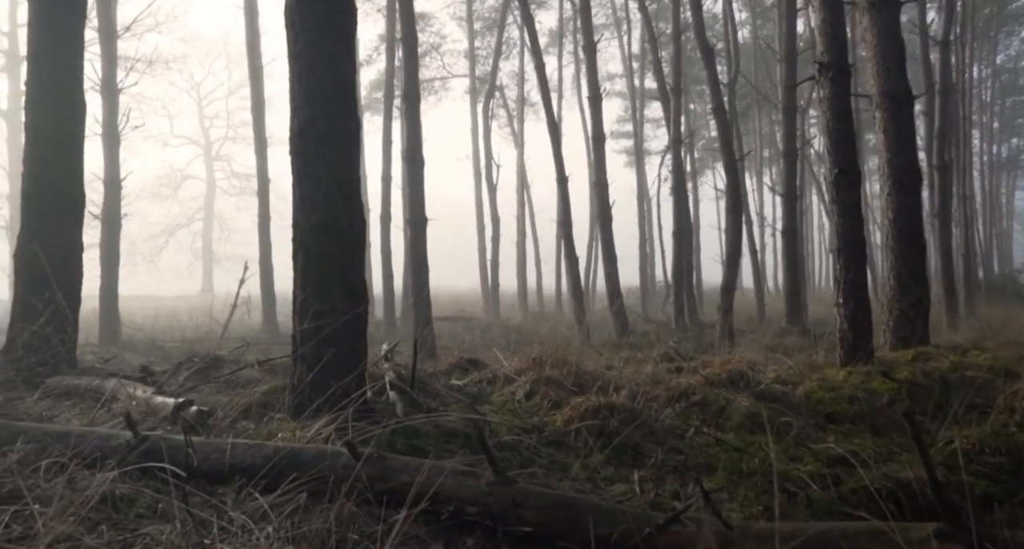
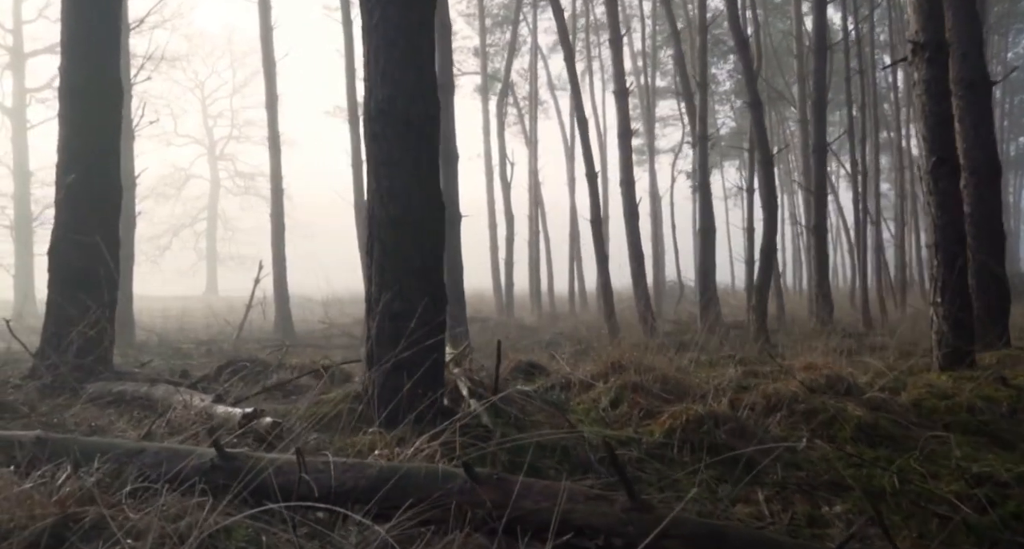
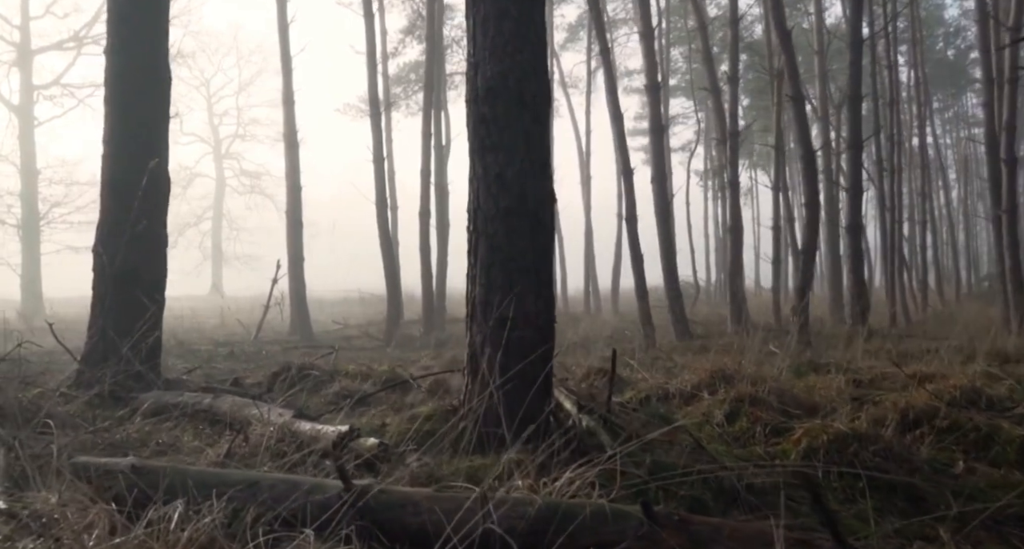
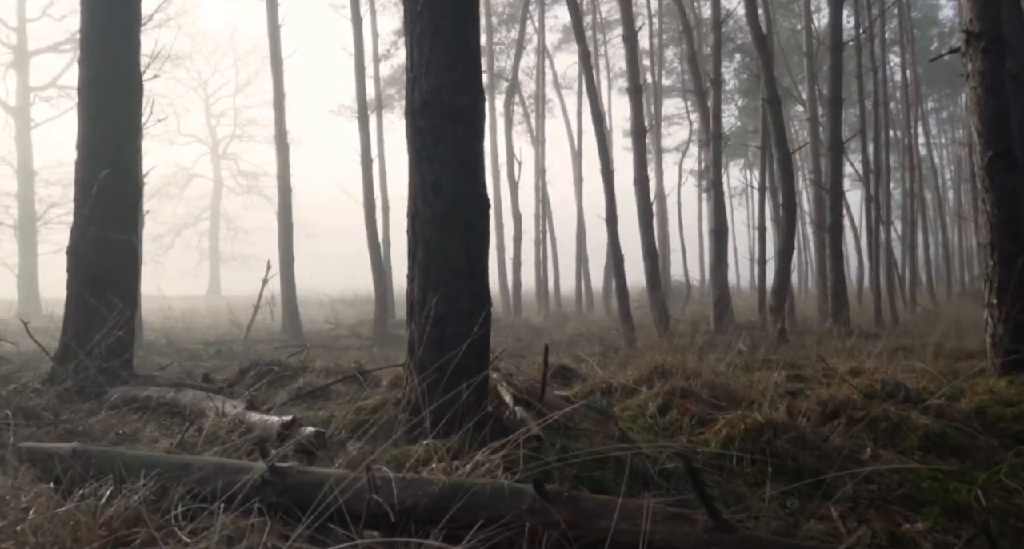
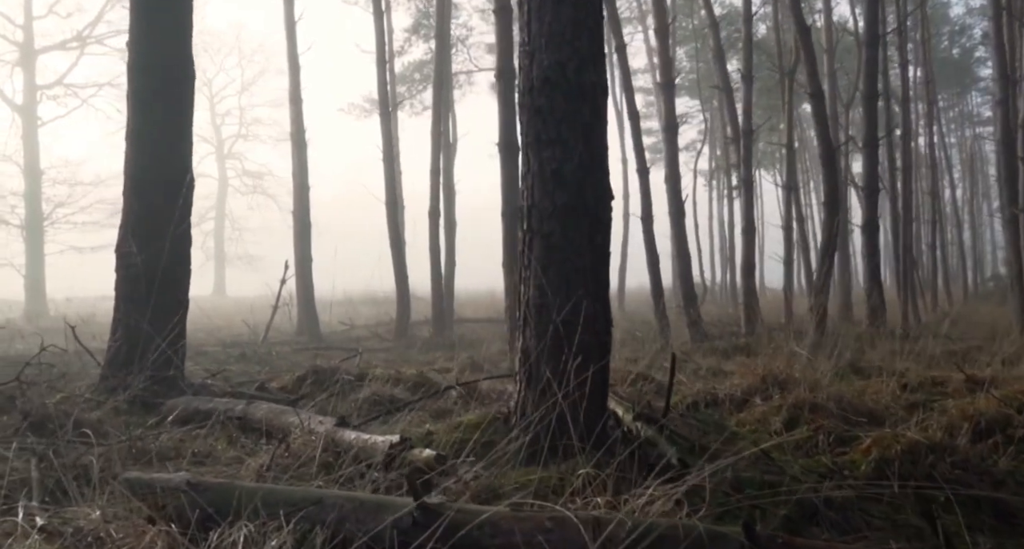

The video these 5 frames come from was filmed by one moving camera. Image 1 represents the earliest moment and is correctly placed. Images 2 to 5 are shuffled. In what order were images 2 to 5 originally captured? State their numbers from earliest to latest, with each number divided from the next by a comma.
2, 4, 3, 5
